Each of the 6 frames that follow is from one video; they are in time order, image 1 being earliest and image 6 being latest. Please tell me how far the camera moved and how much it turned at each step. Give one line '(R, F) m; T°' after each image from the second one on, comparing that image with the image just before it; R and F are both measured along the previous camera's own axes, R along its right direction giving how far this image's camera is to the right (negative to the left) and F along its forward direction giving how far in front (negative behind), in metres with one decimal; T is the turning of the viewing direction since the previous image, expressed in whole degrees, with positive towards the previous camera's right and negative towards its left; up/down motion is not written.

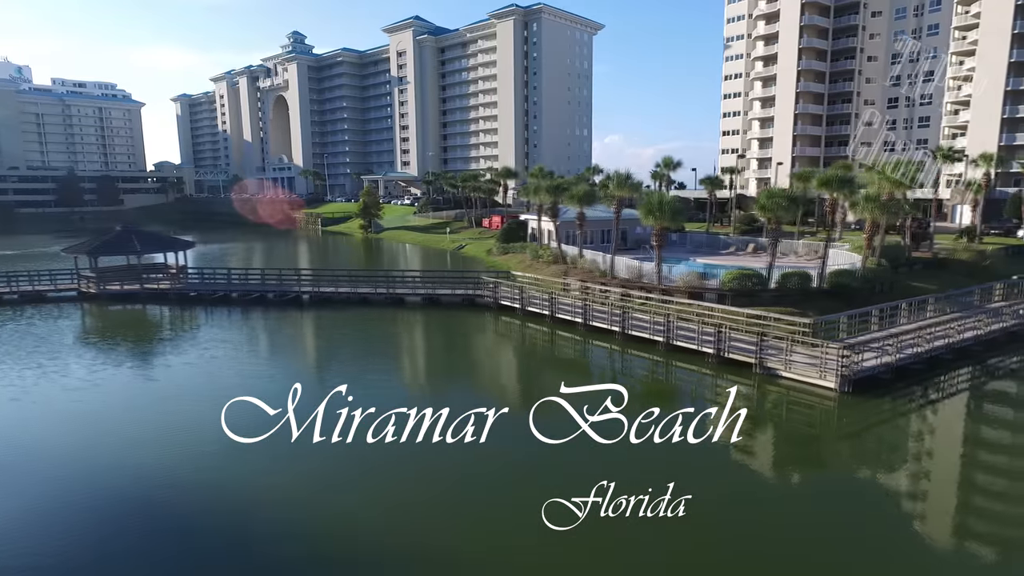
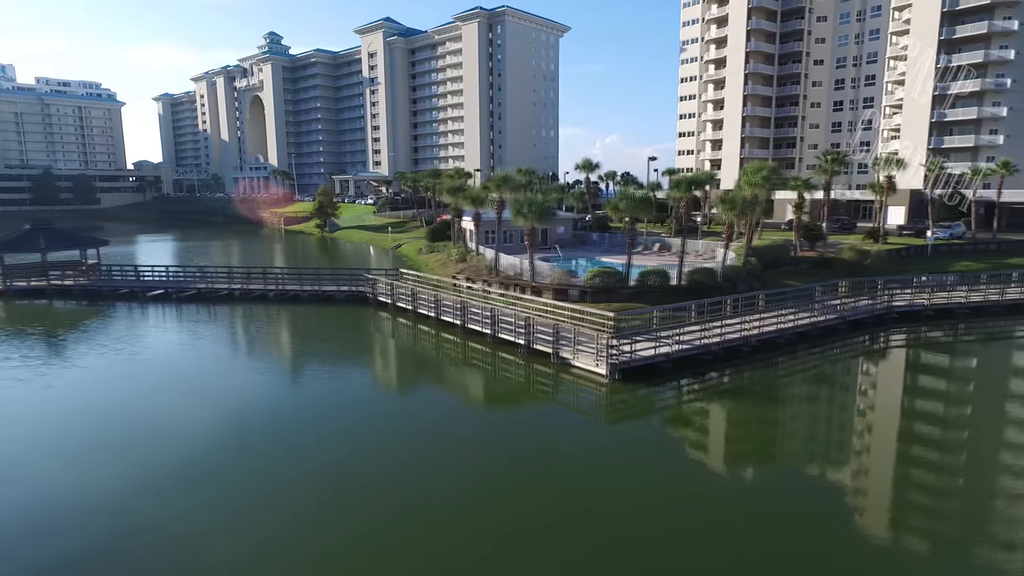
(+5.7, -1.4) m; 0°
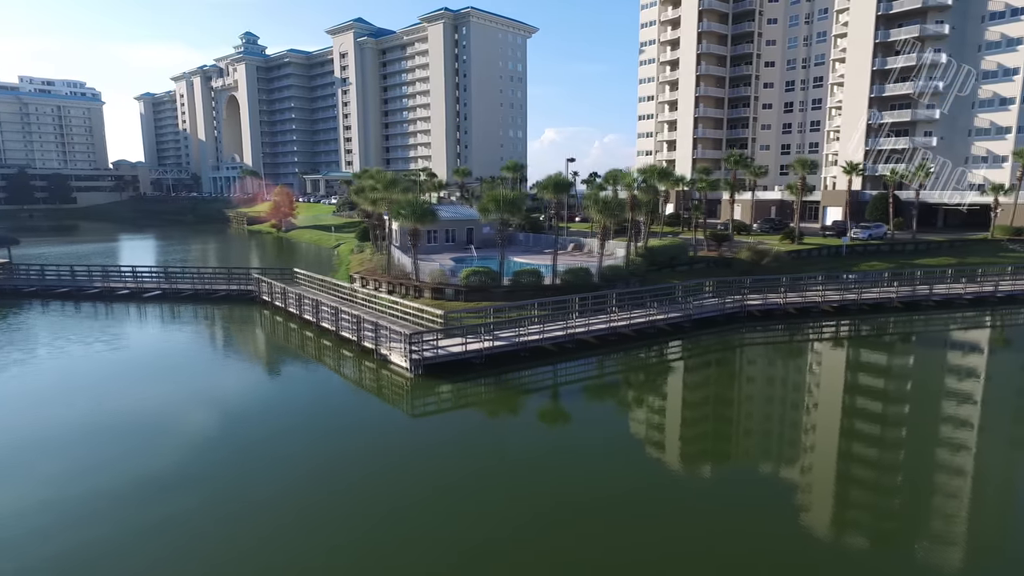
(+5.7, -0.8) m; 0°
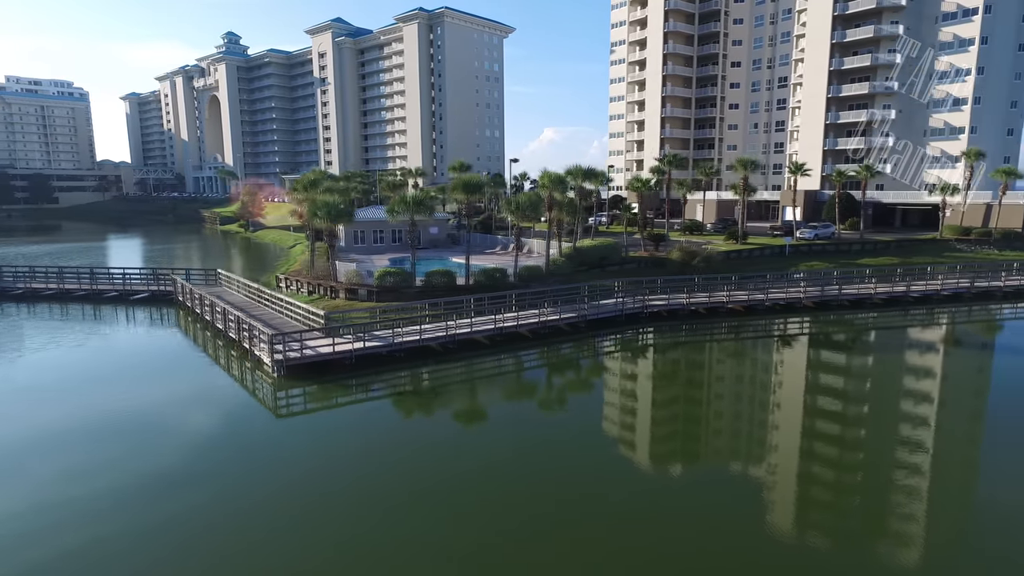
(+4.1, -0.1) m; 0°
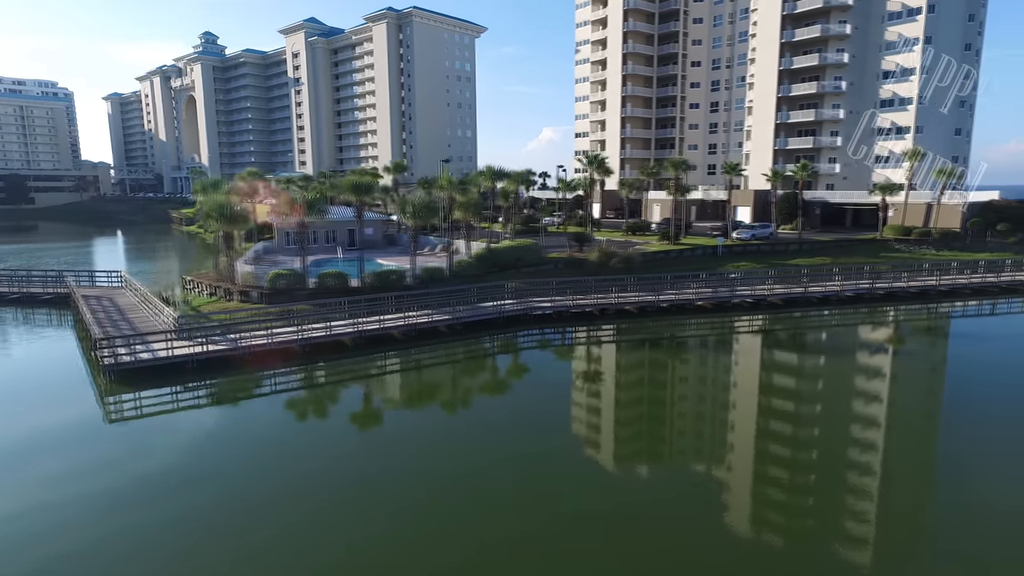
(+5.0, +0.2) m; 0°
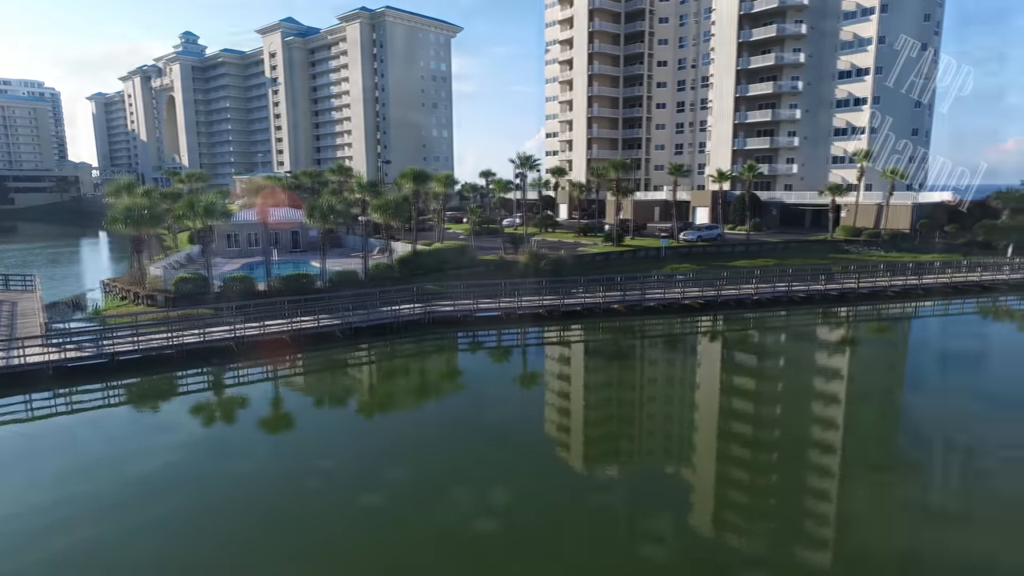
(+4.2, +0.3) m; 0°
